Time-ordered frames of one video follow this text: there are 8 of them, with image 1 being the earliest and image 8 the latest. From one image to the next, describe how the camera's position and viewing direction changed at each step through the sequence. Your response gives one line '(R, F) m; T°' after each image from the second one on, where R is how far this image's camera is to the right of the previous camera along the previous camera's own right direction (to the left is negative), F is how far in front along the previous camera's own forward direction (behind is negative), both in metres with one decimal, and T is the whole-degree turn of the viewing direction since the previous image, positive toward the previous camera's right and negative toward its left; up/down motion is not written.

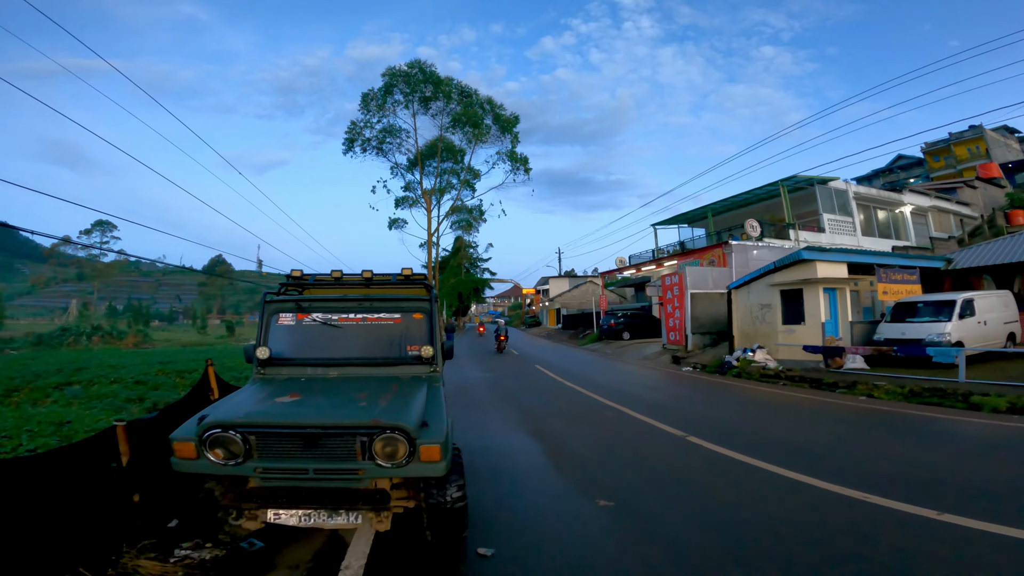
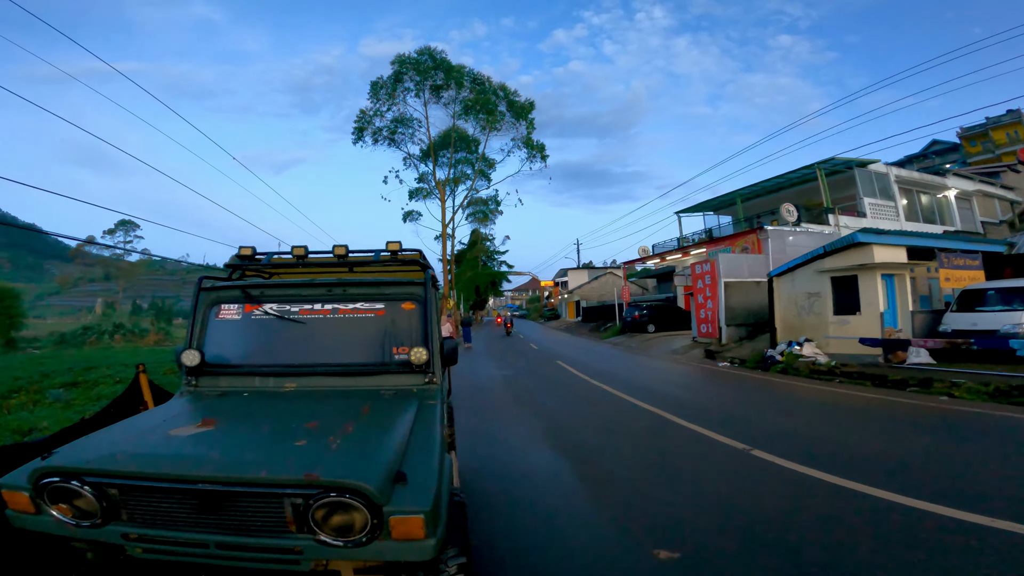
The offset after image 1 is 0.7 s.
(0.0, +1.3) m; -2°
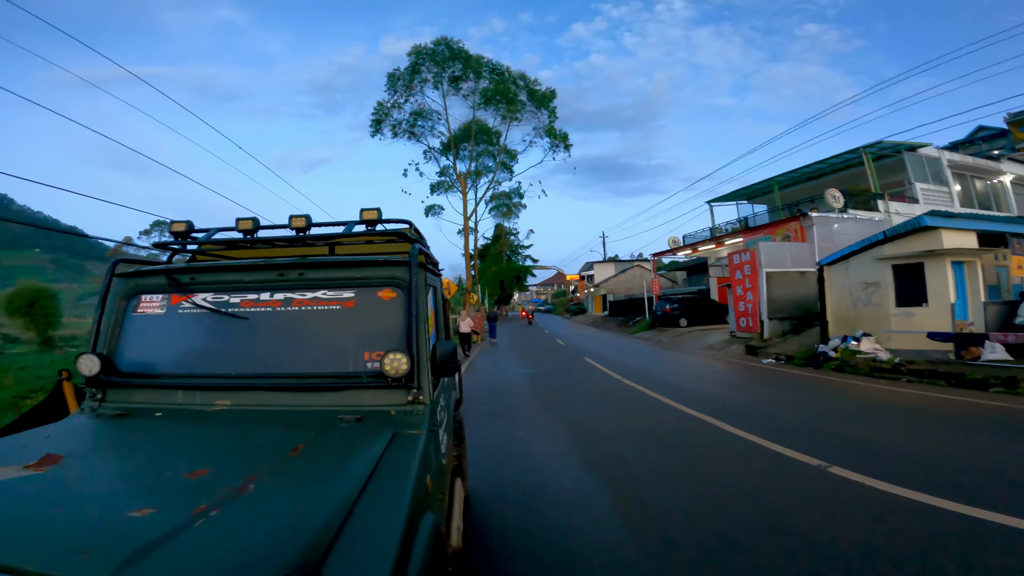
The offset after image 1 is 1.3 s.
(0.0, +1.0) m; -3°
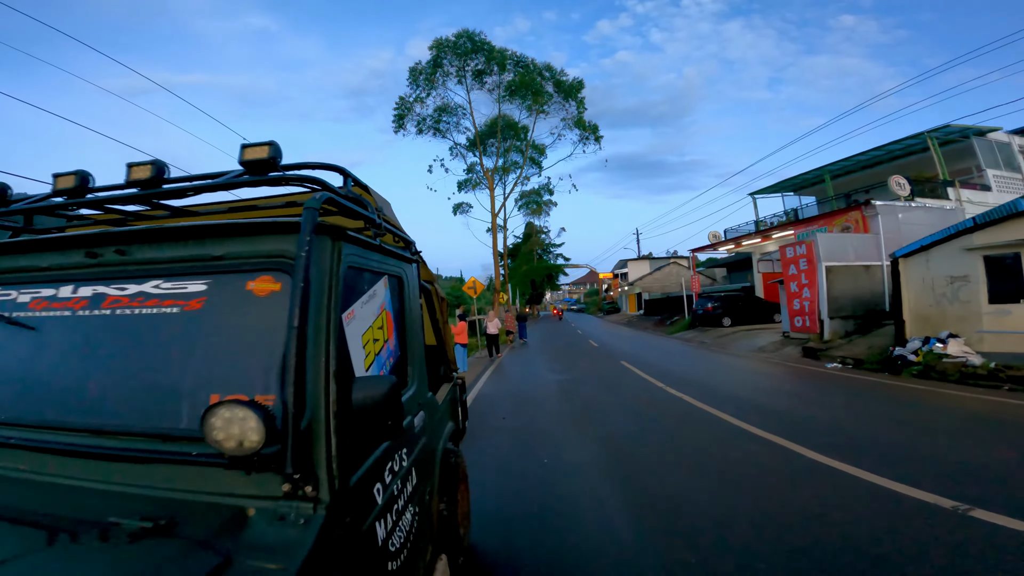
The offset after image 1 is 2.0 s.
(+0.1, +1.2) m; -3°
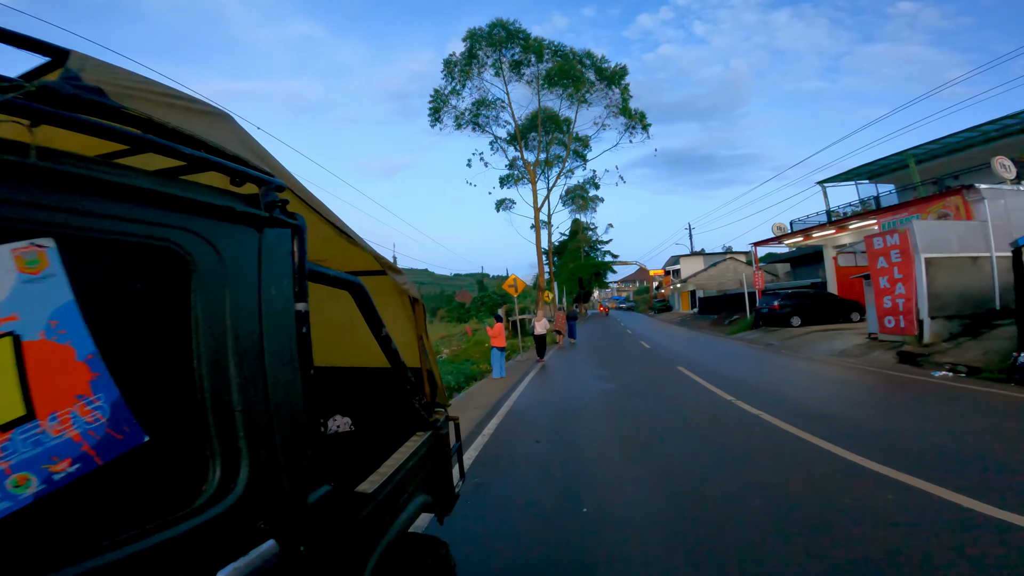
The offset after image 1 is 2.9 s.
(0.0, +1.3) m; -5°
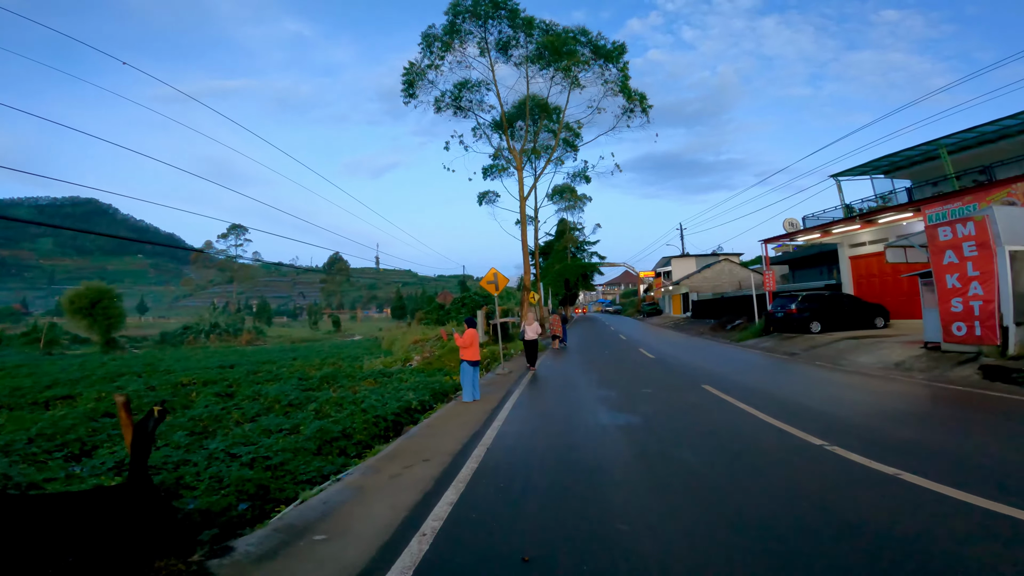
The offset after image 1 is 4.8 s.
(+0.1, +2.5) m; +2°
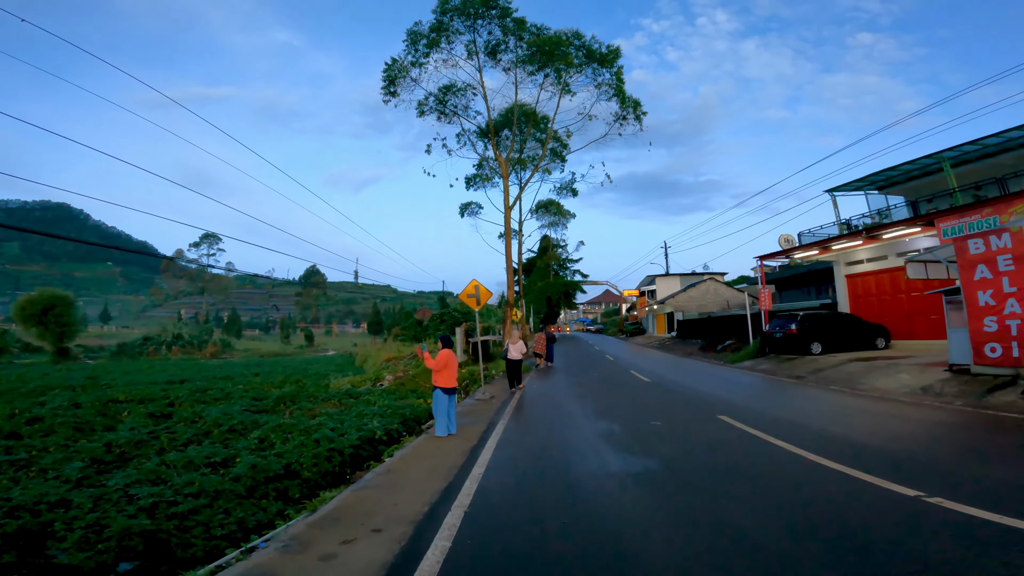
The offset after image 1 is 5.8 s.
(-0.1, +1.3) m; +2°
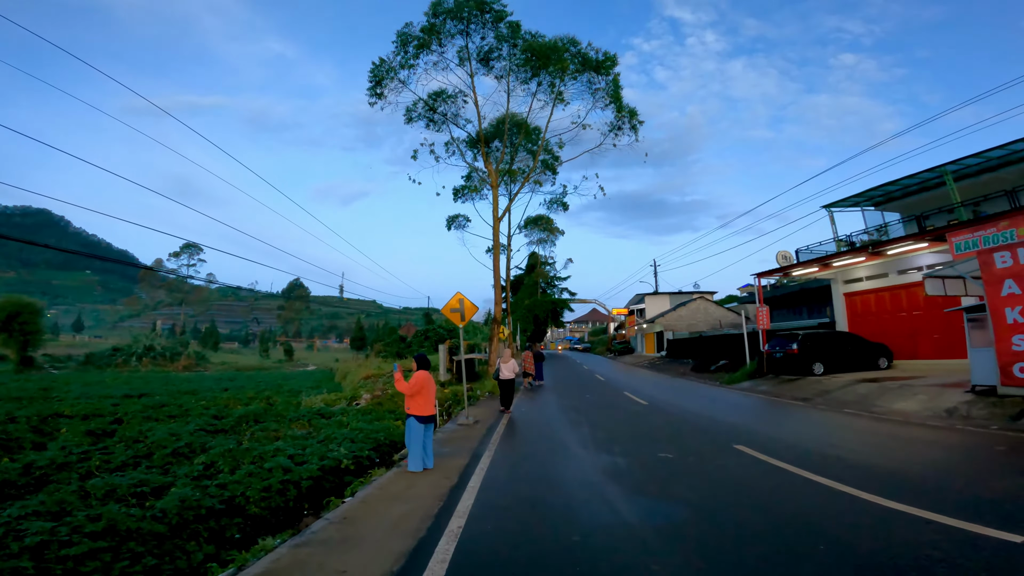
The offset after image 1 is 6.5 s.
(0.0, +0.9) m; +1°
